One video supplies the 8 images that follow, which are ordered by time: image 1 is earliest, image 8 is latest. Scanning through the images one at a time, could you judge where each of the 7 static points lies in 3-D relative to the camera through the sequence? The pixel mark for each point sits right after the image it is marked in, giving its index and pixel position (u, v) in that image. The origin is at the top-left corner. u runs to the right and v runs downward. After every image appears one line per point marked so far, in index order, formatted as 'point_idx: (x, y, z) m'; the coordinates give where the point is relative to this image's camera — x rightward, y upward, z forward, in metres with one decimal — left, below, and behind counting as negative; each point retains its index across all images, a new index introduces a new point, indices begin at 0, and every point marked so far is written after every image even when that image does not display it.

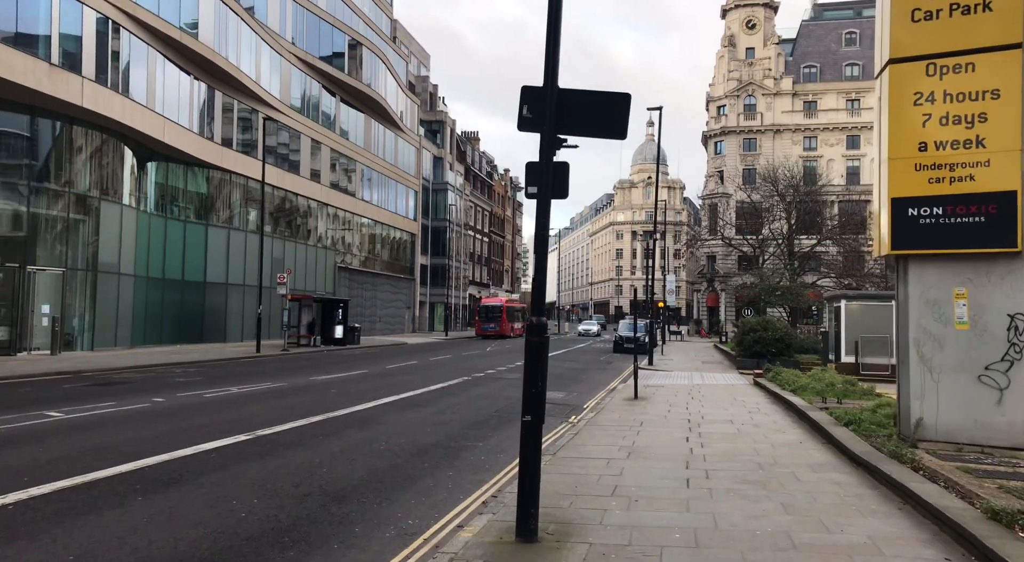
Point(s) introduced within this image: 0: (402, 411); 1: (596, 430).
0: (-2.1, -2.4, +12.4) m
1: (+1.4, -2.4, +11.0) m
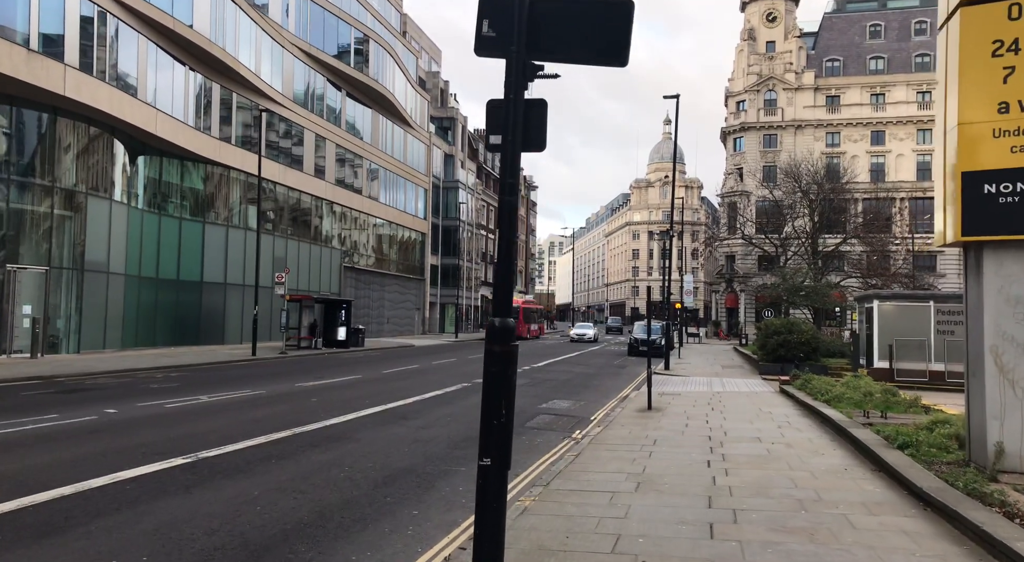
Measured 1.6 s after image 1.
0: (-2.2, -2.4, +11.0) m
1: (+1.3, -2.4, +9.5) m
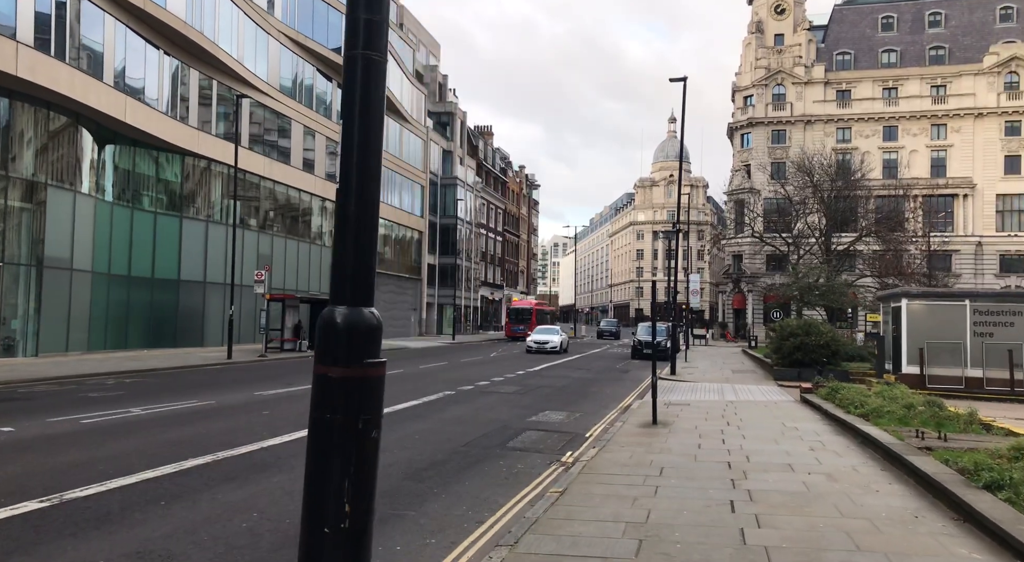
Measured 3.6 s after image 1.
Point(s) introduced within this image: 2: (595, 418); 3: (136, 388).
0: (-2.5, -2.3, +9.1) m
1: (+0.9, -2.2, +7.5) m
2: (+1.7, -2.7, +13.3) m
3: (-9.1, -2.6, +16.2) m
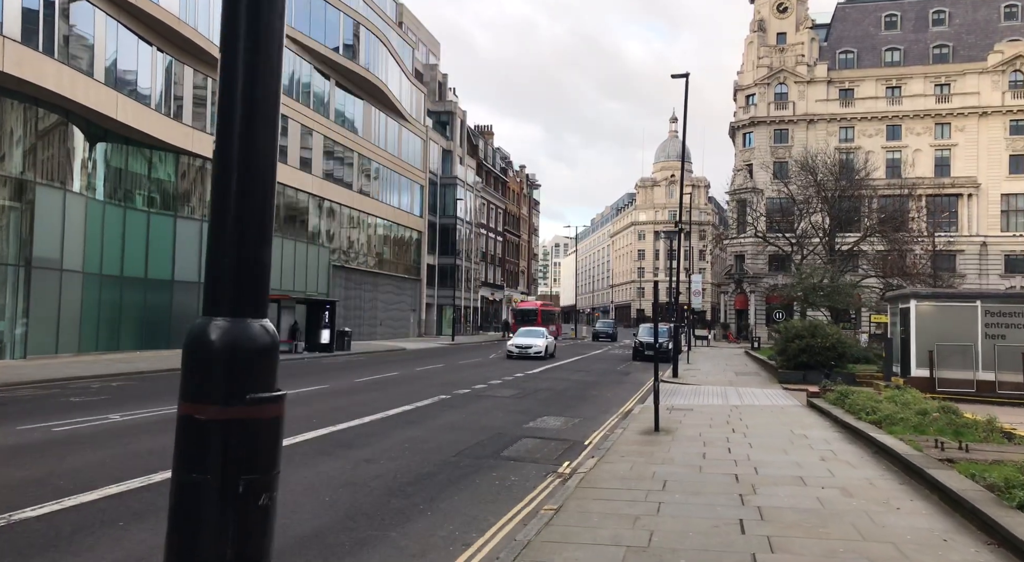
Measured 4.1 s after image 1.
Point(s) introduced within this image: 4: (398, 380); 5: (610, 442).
0: (-2.6, -2.3, +8.6) m
1: (+0.9, -2.3, +7.0) m
2: (+1.6, -2.7, +12.8) m
3: (-9.2, -2.6, +15.7) m
4: (-3.4, -2.9, +19.8) m
5: (+1.5, -2.6, +10.6) m
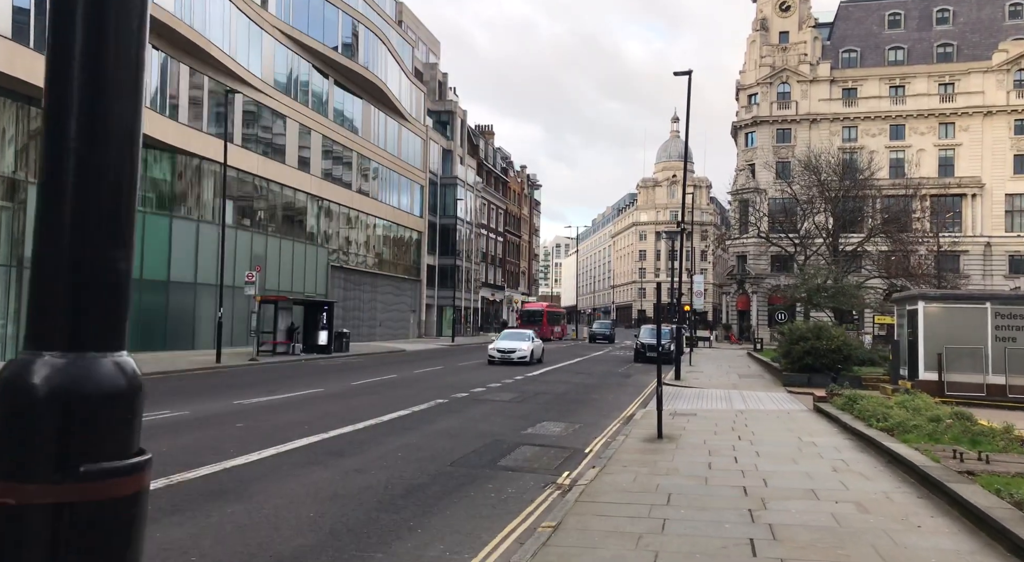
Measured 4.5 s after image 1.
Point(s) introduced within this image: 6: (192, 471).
0: (-2.6, -2.3, +8.2) m
1: (+0.8, -2.3, +6.6) m
2: (+1.5, -2.8, +12.4) m
3: (-9.2, -2.6, +15.4) m
4: (-3.4, -2.9, +19.4) m
5: (+1.5, -2.6, +10.2) m
6: (-3.7, -2.2, +7.9) m
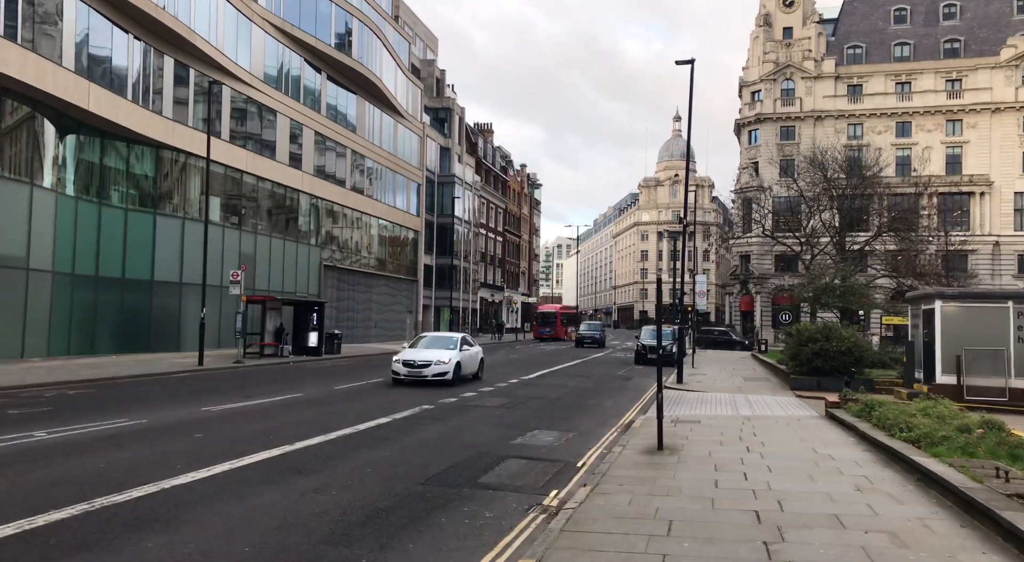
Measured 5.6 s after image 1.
0: (-2.8, -2.2, +7.2) m
1: (+0.6, -2.2, +5.6) m
2: (+1.3, -2.7, +11.4) m
3: (-9.4, -2.6, +14.4) m
4: (-3.6, -2.9, +18.4) m
5: (+1.3, -2.5, +9.2) m
6: (-4.0, -2.2, +6.9) m
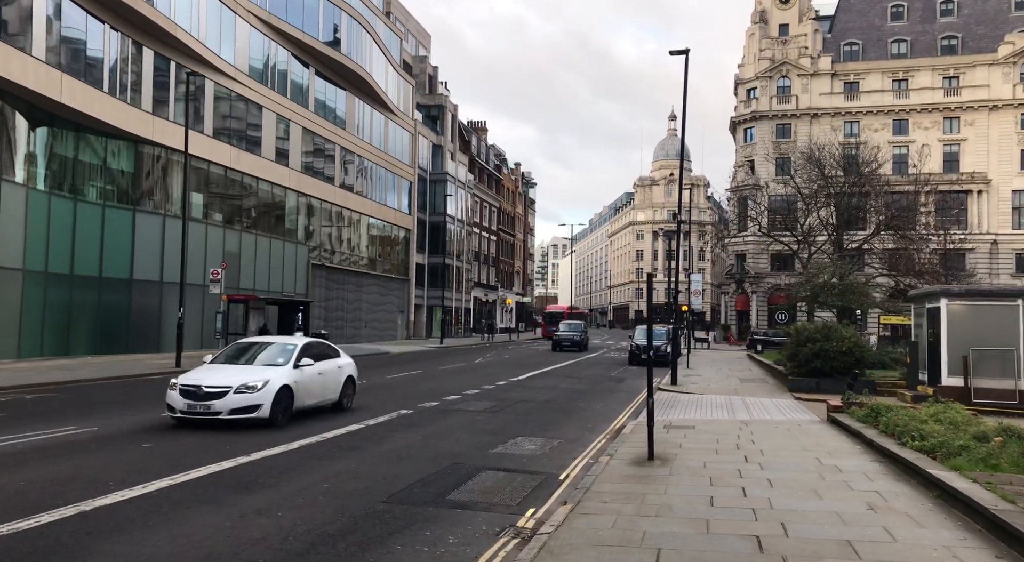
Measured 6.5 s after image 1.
0: (-3.1, -2.2, +6.3) m
1: (+0.3, -2.1, +4.8) m
2: (+1.0, -2.7, +10.6) m
3: (-9.7, -2.5, +13.5) m
4: (-4.0, -2.8, +17.5) m
5: (+1.0, -2.5, +8.4) m
6: (-4.3, -2.1, +6.0) m
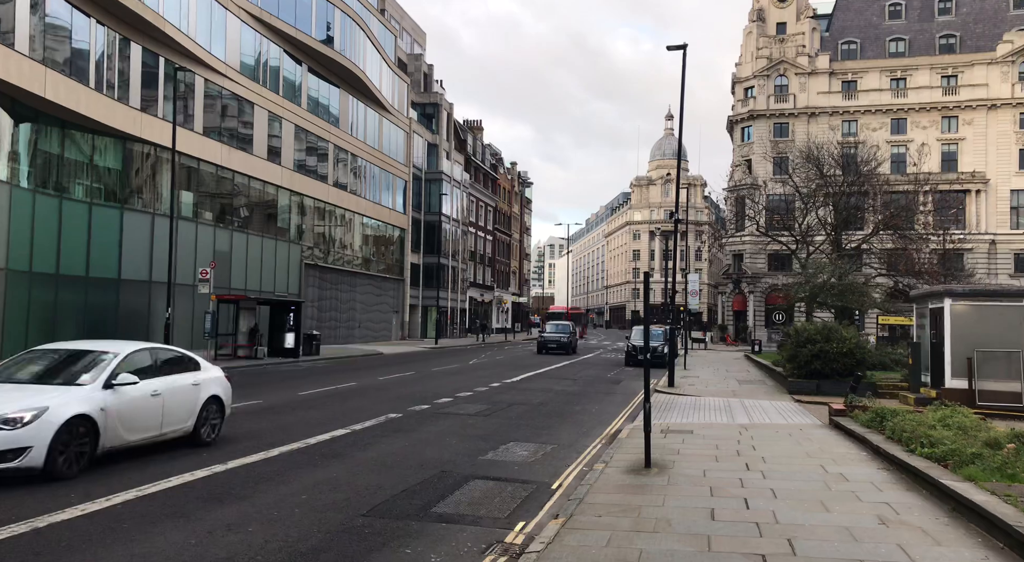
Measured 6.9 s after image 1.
0: (-3.2, -2.2, +5.9) m
1: (+0.2, -2.1, +4.4) m
2: (+0.9, -2.6, +10.2) m
3: (-9.9, -2.5, +13.0) m
4: (-4.1, -2.8, +17.1) m
5: (+0.9, -2.4, +7.9) m
6: (-4.4, -2.1, +5.6) m
